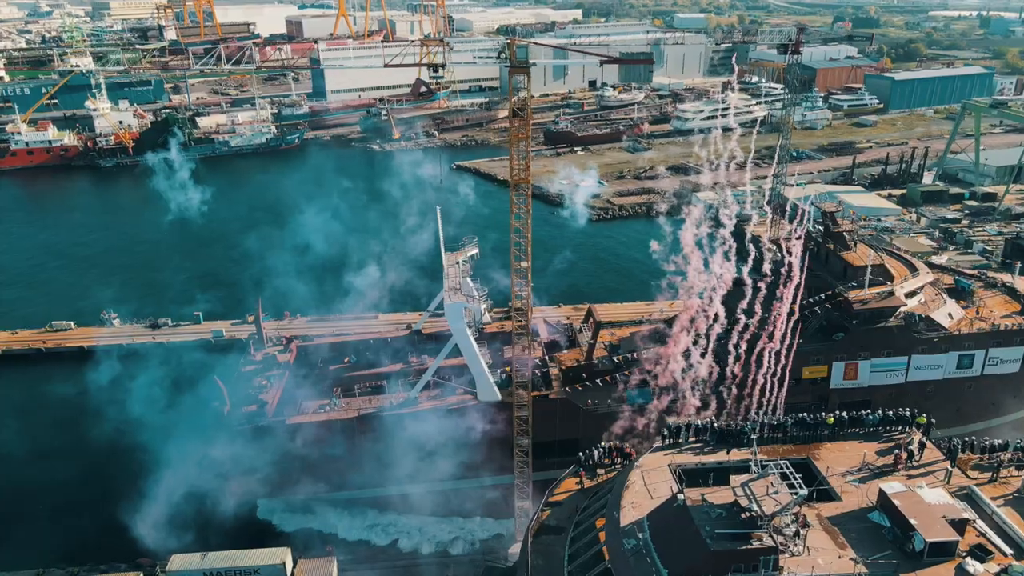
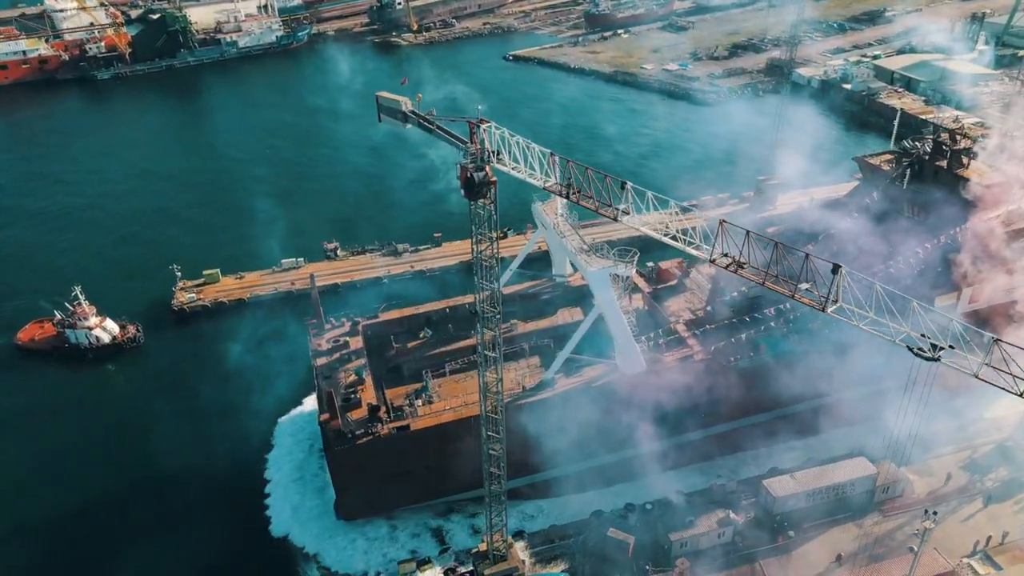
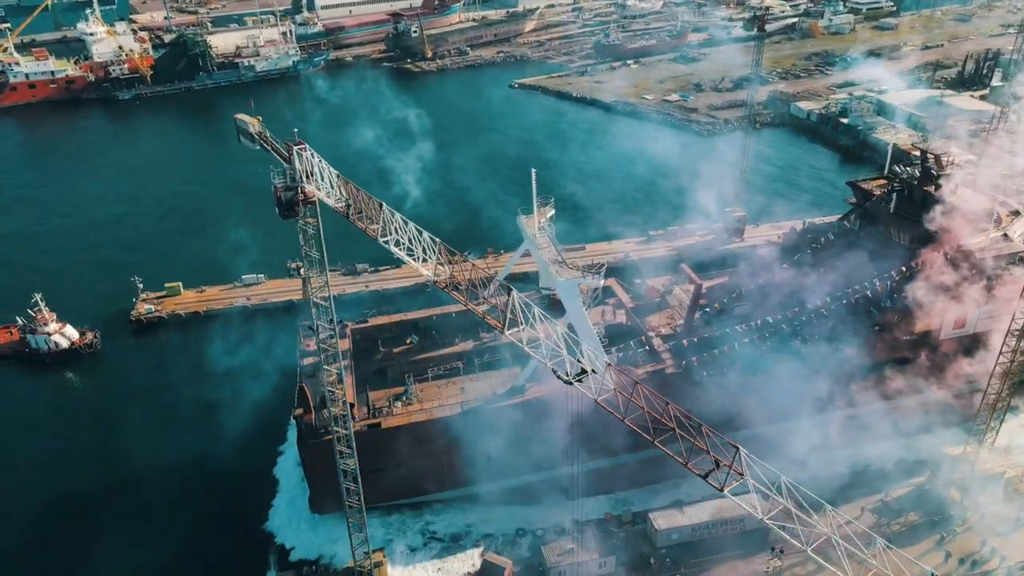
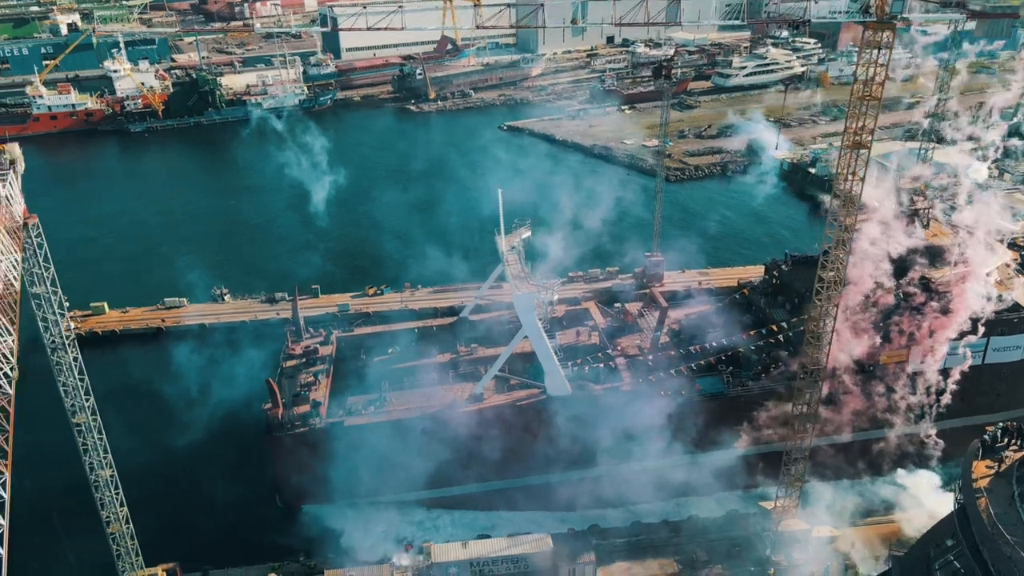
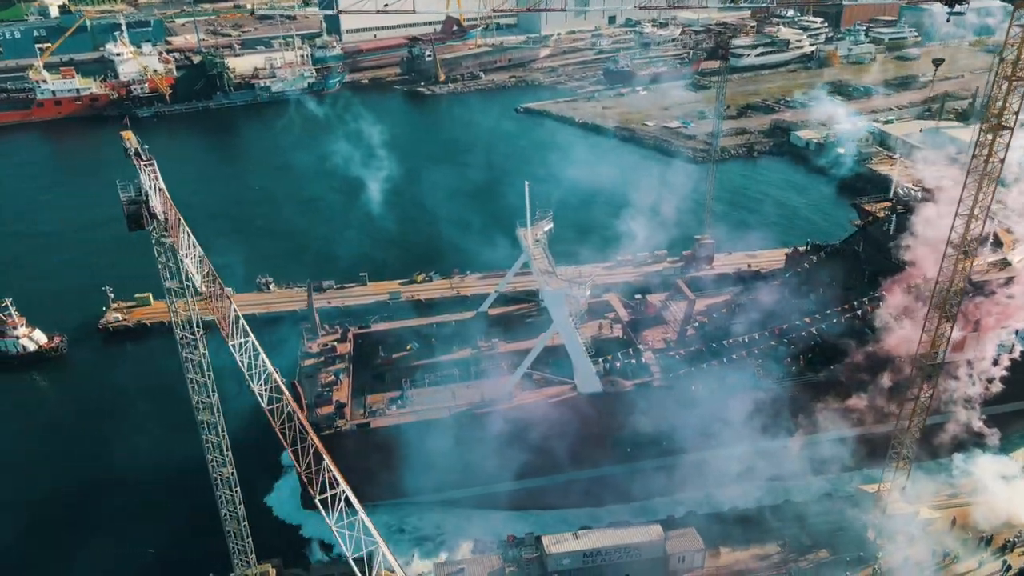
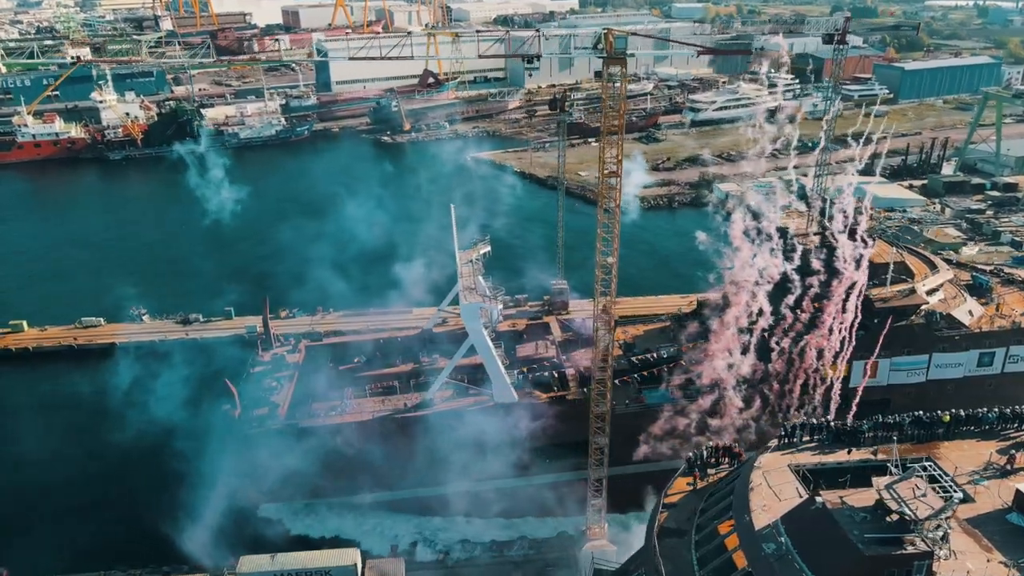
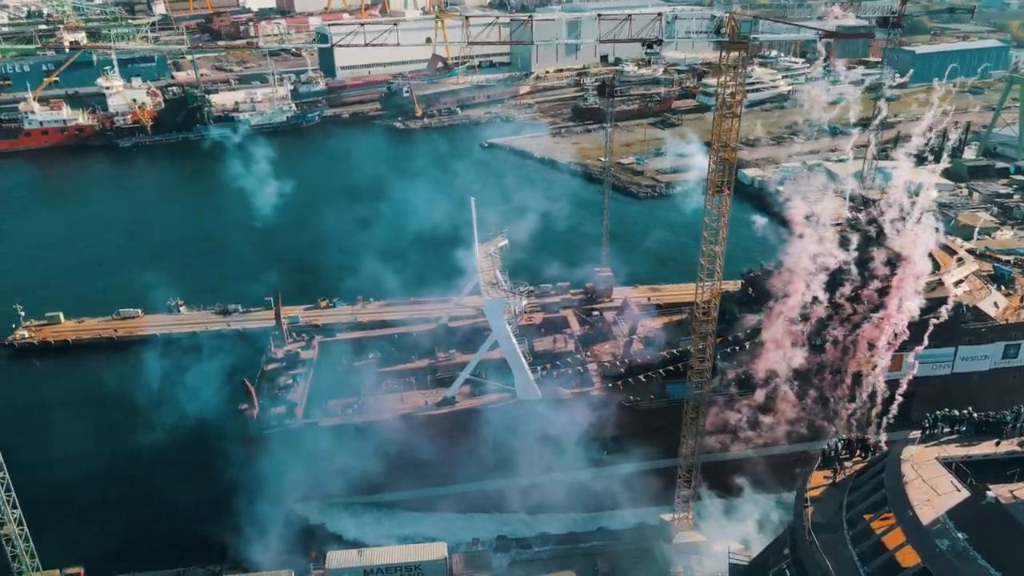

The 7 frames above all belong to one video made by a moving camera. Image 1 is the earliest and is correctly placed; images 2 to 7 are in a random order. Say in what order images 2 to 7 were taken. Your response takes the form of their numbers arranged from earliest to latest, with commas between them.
6, 7, 4, 5, 3, 2
